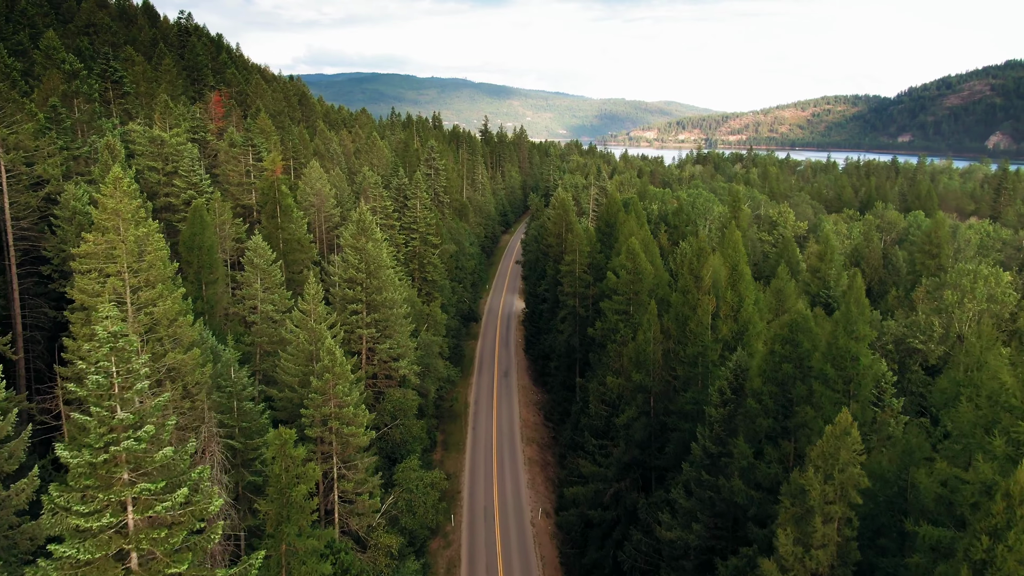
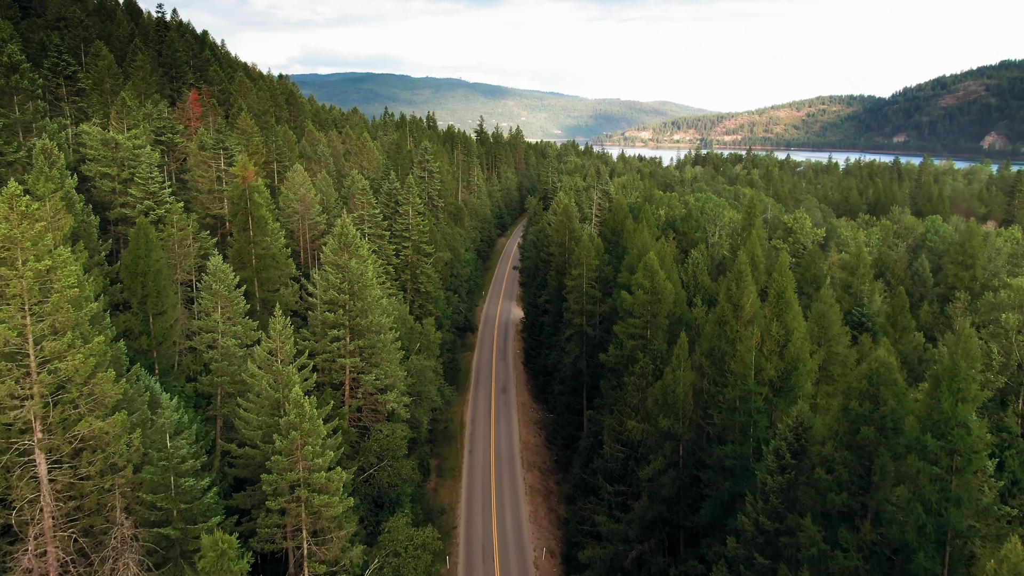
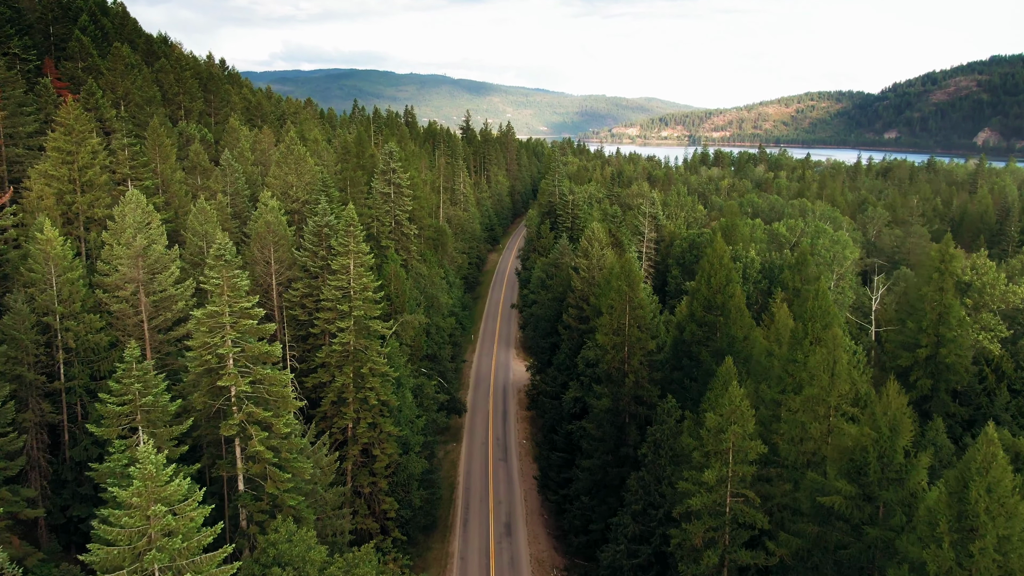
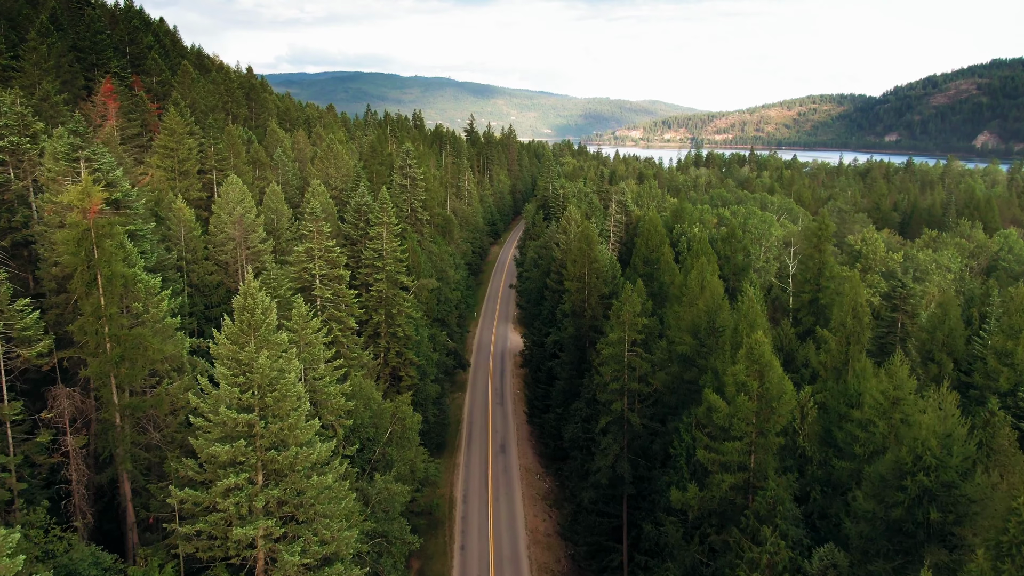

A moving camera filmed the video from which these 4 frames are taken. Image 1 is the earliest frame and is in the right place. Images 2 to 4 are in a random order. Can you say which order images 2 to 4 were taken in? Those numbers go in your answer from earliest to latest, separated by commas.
2, 4, 3
